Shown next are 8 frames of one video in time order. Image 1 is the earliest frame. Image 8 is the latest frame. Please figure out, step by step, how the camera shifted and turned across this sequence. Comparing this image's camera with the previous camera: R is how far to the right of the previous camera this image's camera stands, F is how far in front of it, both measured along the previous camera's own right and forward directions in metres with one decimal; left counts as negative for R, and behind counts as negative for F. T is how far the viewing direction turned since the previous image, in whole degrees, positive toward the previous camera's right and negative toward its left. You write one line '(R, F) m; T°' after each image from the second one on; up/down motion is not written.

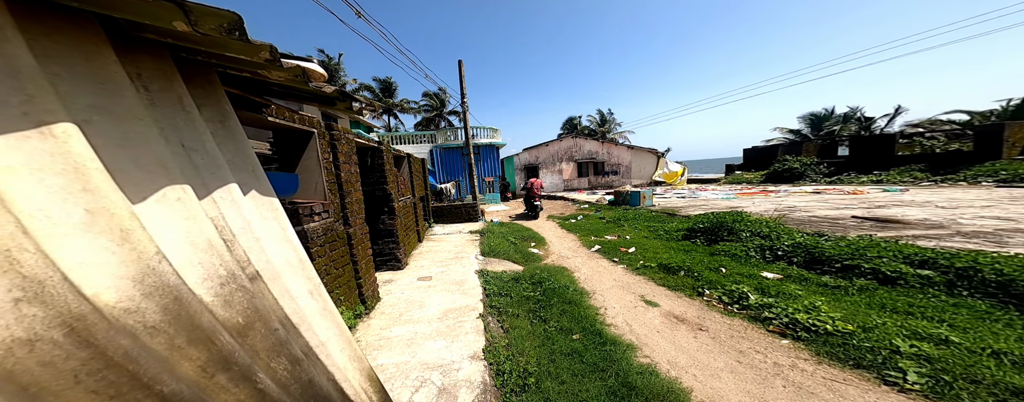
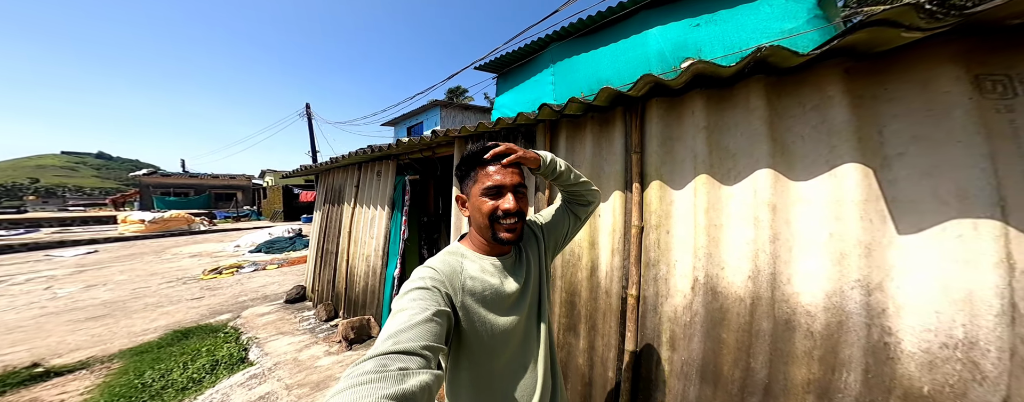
(-1.4, 0.0) m; -16°
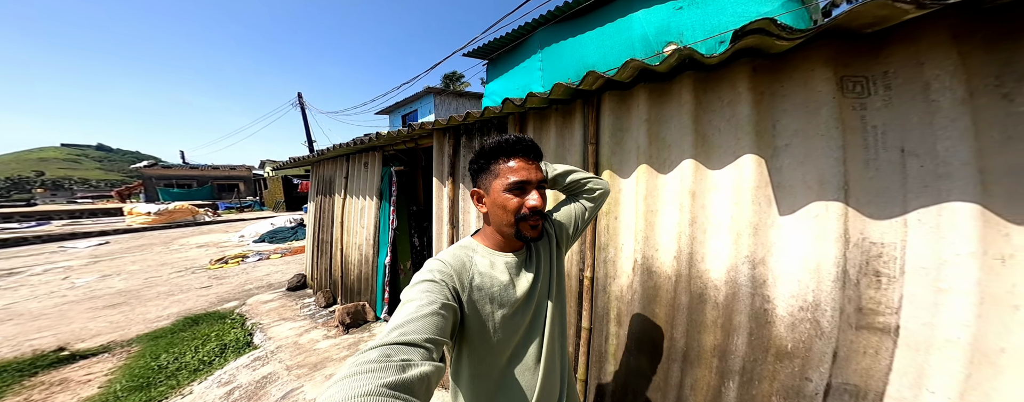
(+0.3, -0.1) m; 0°
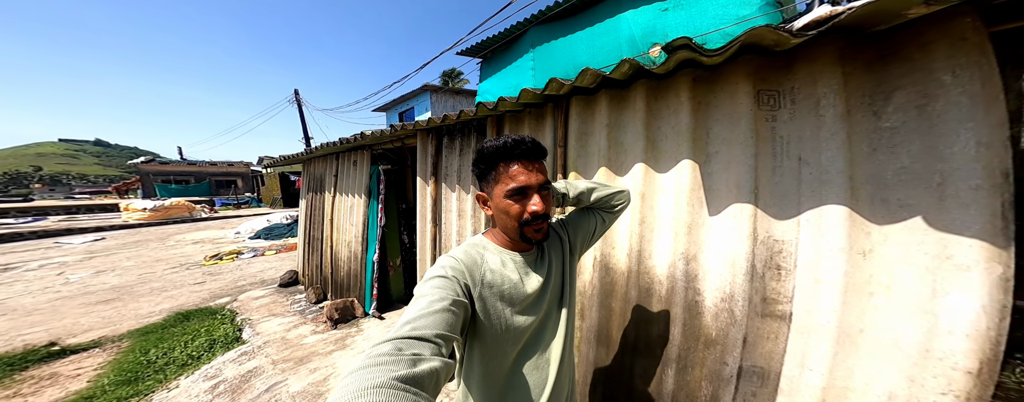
(+0.2, -0.1) m; 0°
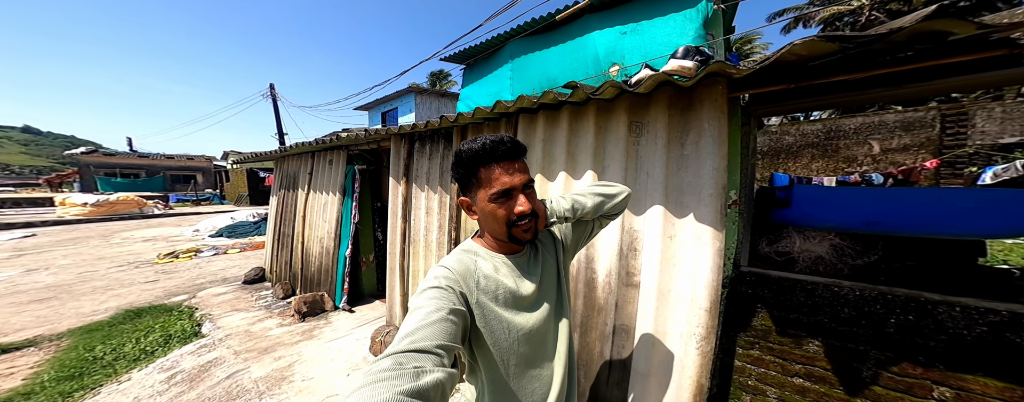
(+0.2, -0.3) m; +4°
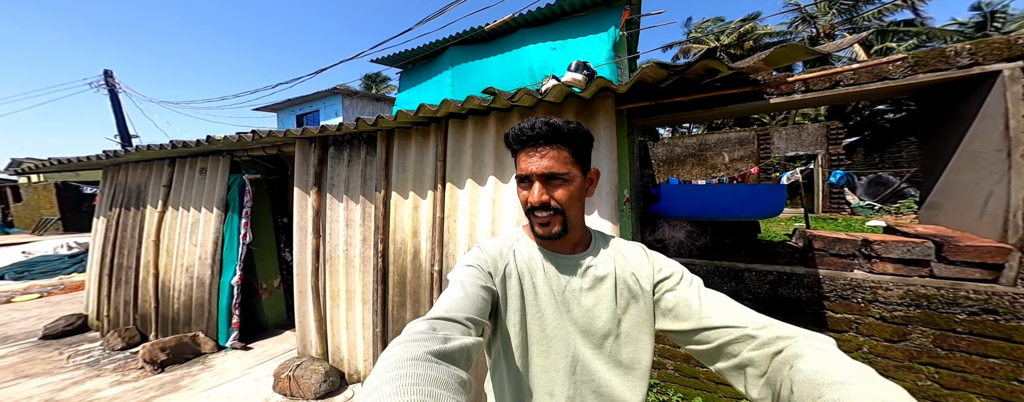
(0.0, -0.1) m; +15°
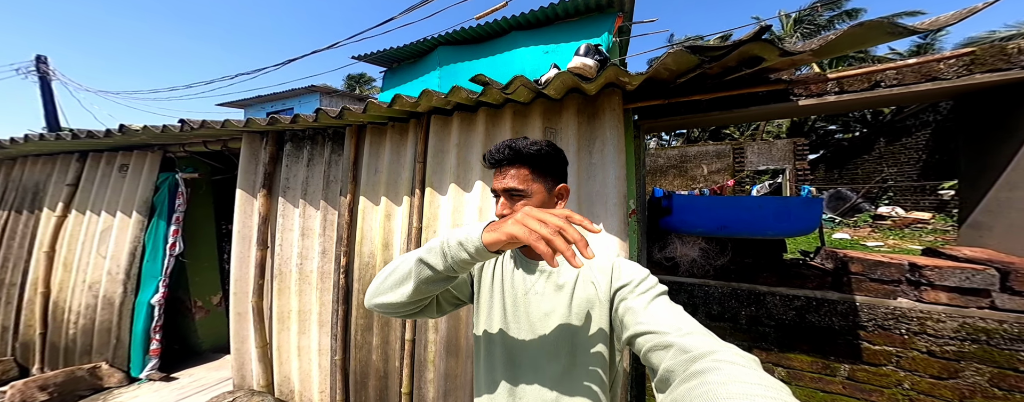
(-0.1, +0.3) m; +4°
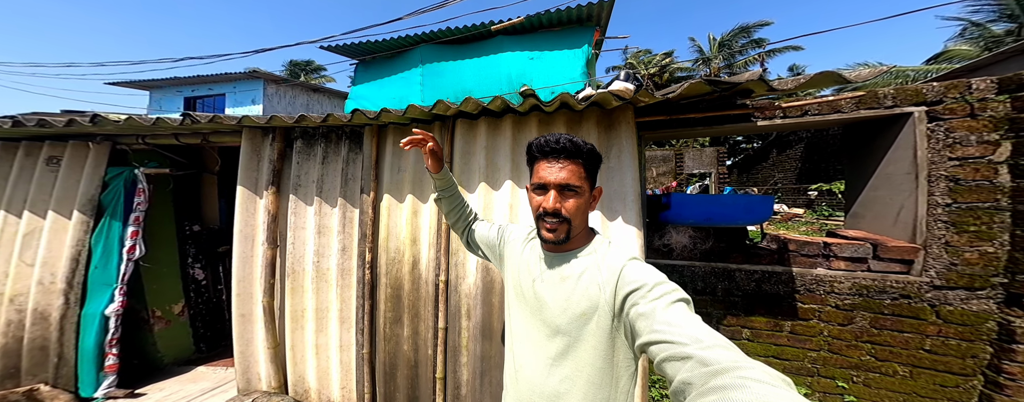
(-0.6, -0.2) m; +9°
